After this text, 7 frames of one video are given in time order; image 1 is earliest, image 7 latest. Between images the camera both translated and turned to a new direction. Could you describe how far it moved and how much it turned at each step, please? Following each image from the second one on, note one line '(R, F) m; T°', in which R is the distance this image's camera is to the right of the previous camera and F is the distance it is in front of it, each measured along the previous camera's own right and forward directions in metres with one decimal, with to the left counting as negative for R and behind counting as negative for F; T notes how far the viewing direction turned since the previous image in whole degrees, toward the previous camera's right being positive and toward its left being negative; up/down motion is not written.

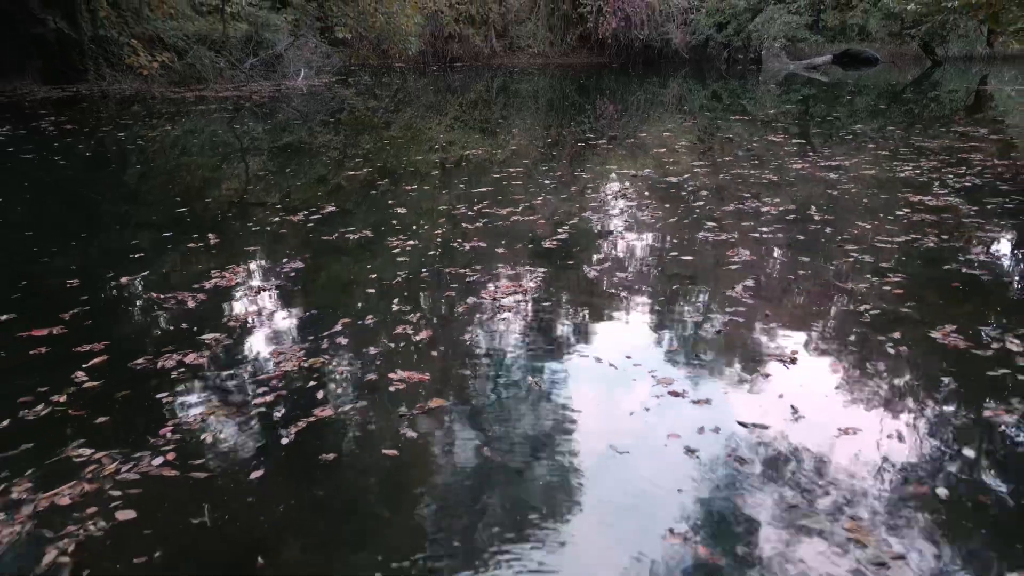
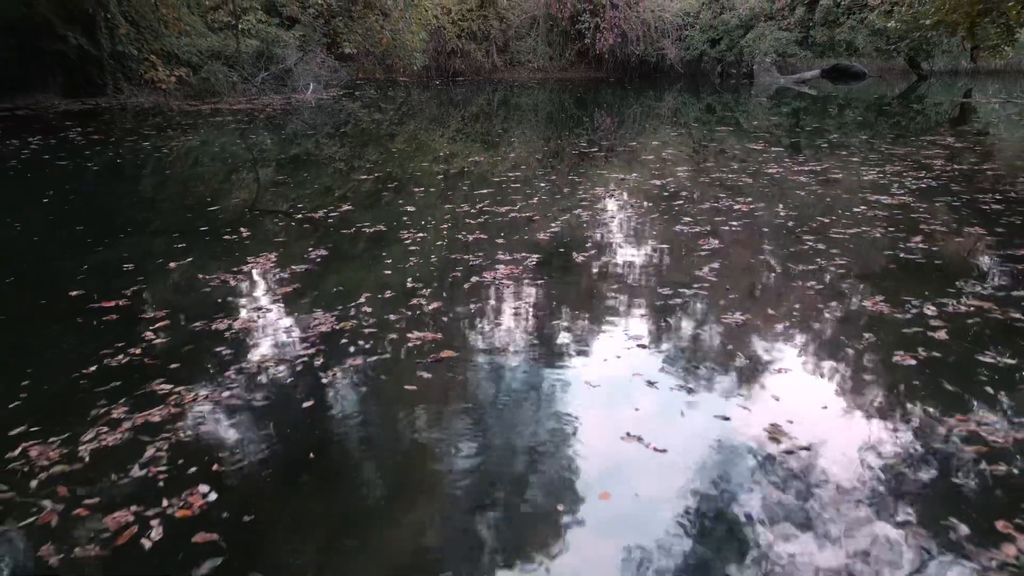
(0.0, -0.6) m; 0°
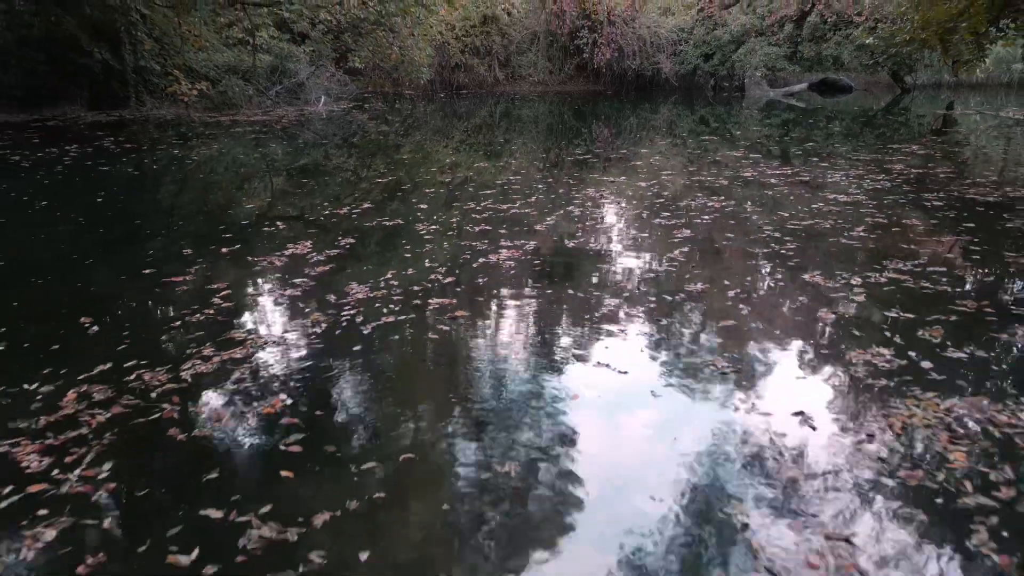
(0.0, -0.9) m; 0°
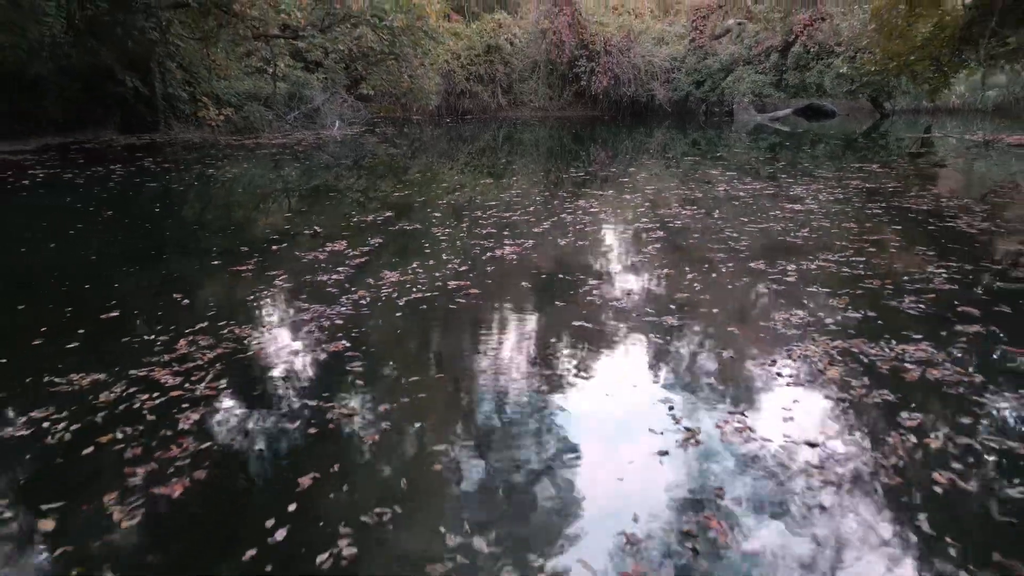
(0.0, -1.2) m; 0°
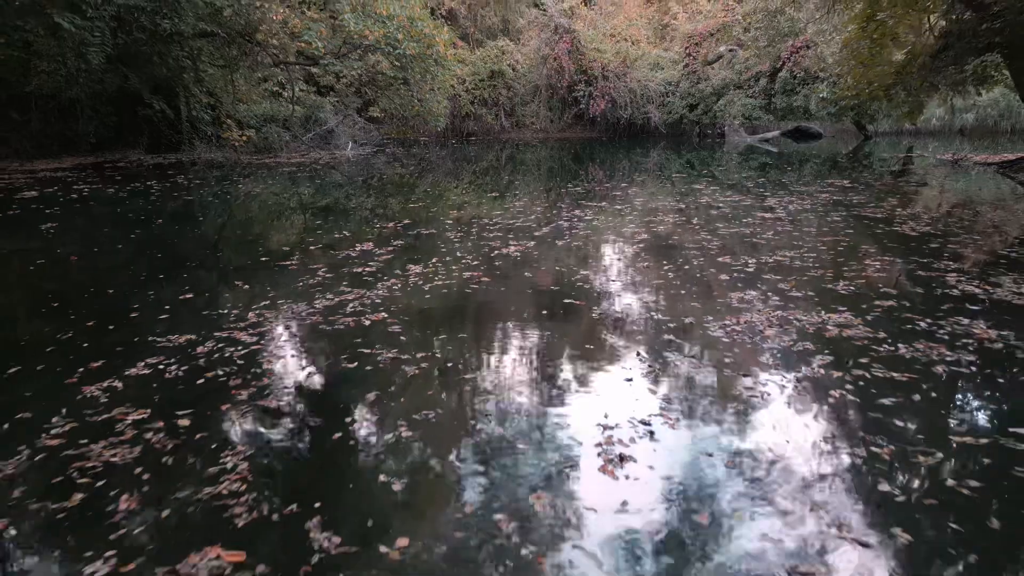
(0.0, -1.1) m; 0°
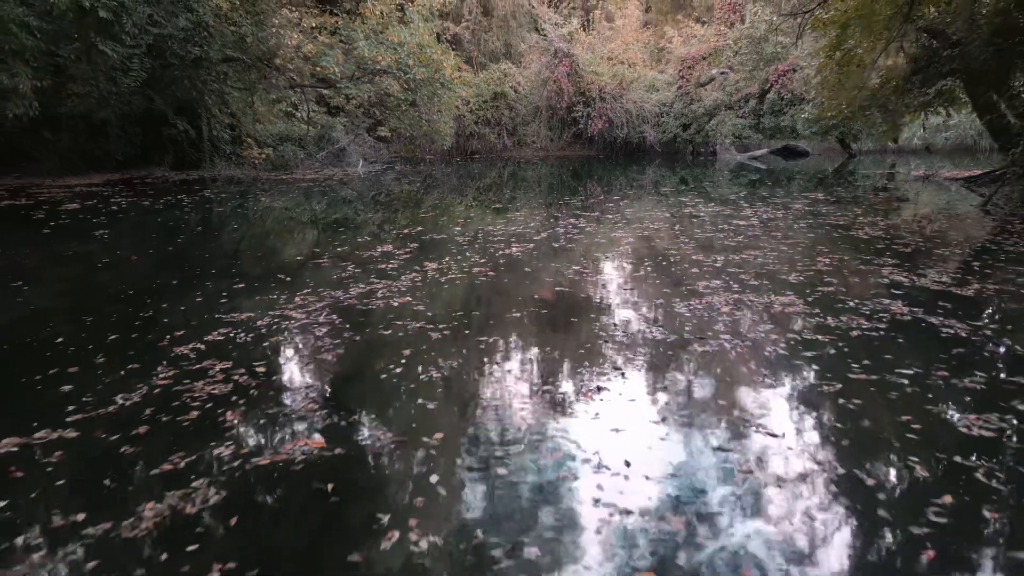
(0.0, -1.1) m; 0°
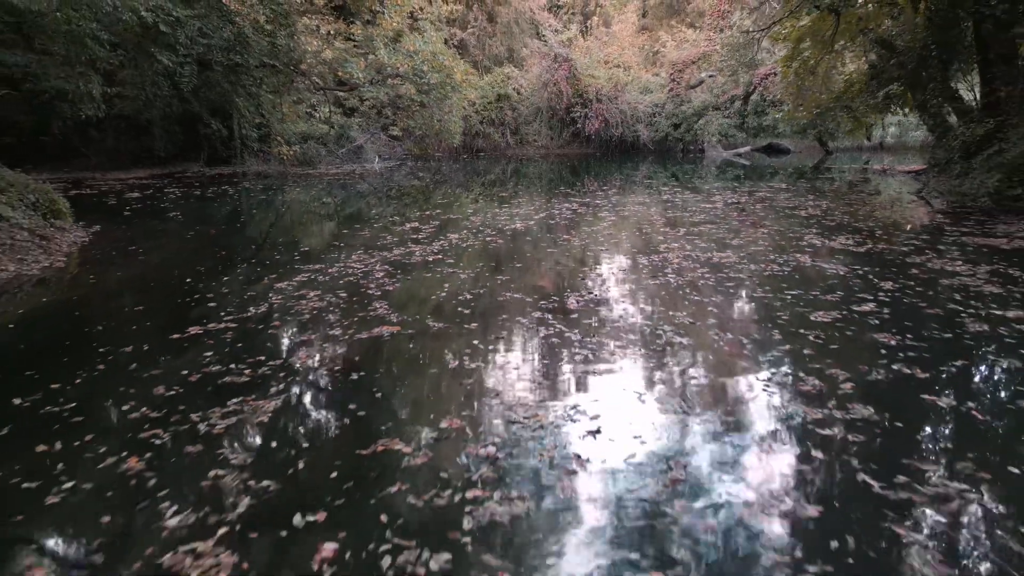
(-0.1, -2.1) m; 0°
